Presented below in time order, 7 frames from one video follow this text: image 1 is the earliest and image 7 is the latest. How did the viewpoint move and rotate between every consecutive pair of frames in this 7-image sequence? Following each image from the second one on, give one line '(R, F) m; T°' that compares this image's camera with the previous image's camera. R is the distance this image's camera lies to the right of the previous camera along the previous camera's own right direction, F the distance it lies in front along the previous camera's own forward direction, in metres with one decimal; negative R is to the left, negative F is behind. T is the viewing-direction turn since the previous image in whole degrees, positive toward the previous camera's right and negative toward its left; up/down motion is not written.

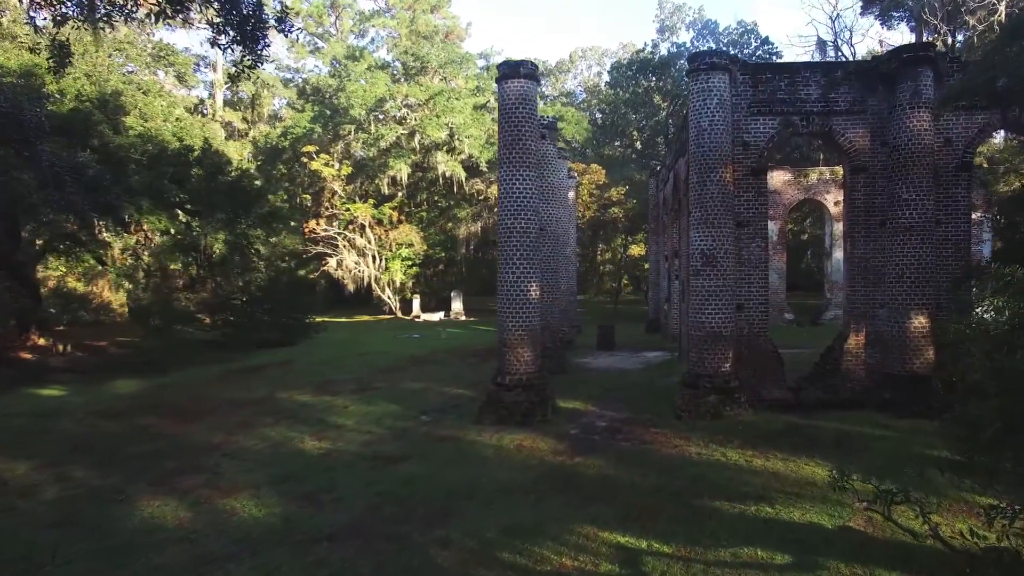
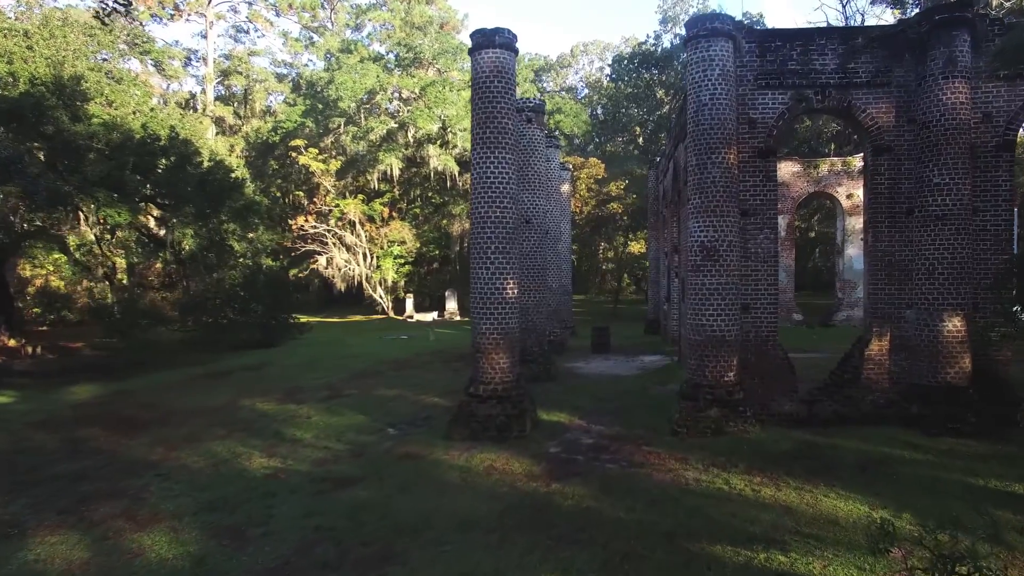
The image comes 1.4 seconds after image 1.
(+0.5, +1.3) m; 0°
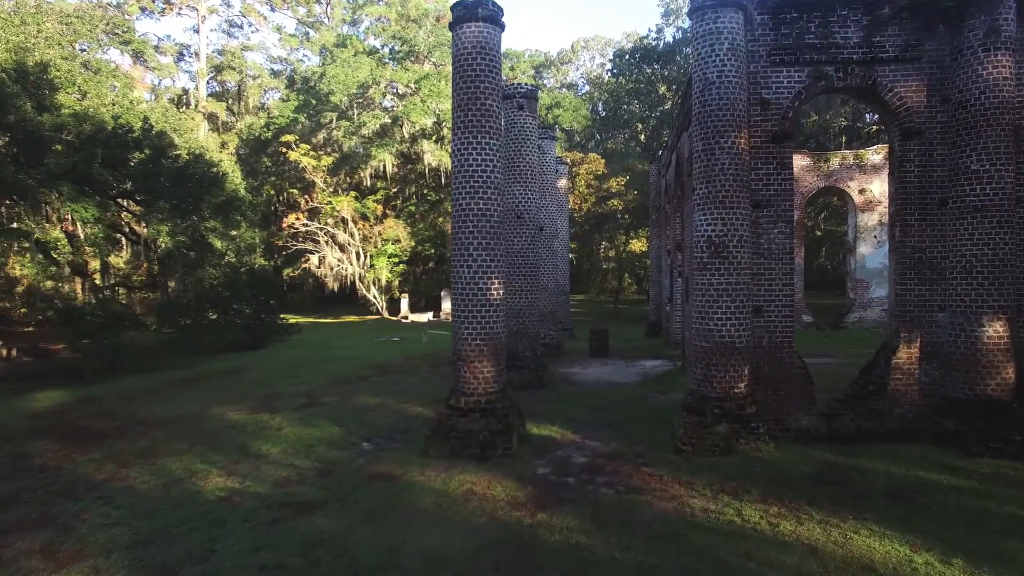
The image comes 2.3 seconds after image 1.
(+0.3, +1.0) m; 0°
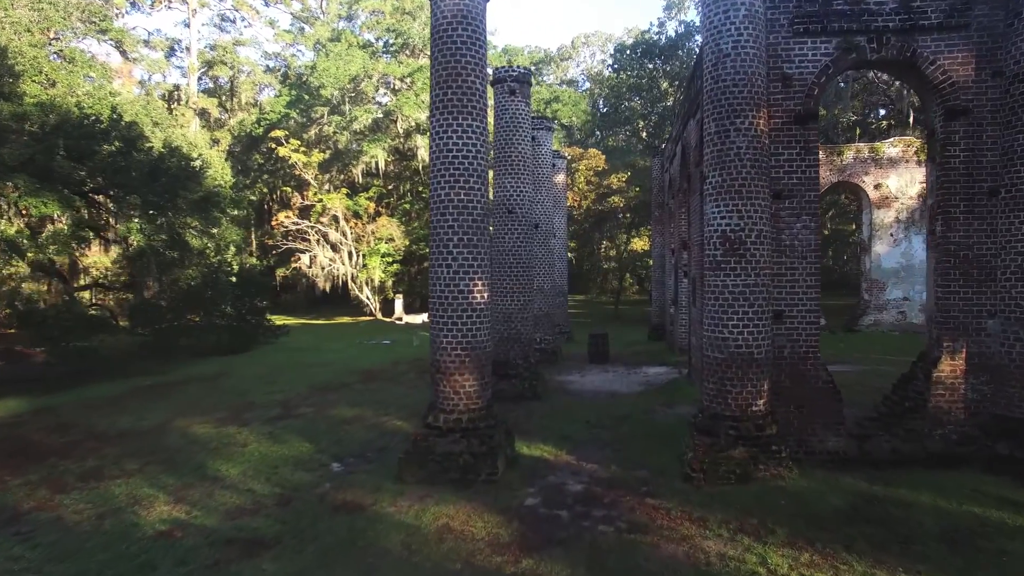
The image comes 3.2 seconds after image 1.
(+0.2, +1.0) m; 0°
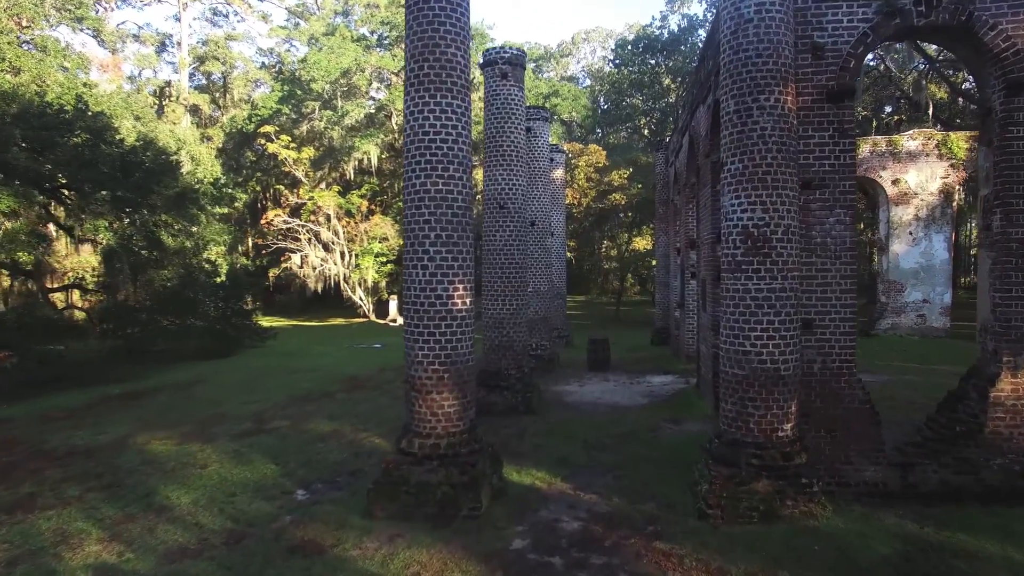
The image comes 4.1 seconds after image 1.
(+0.2, +1.0) m; 0°
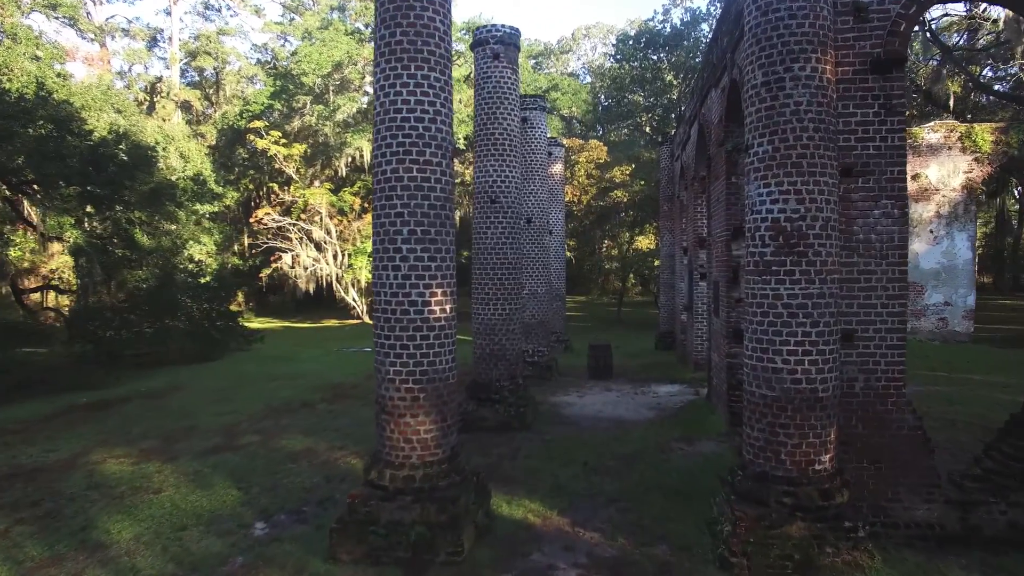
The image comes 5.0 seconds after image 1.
(+0.1, +1.0) m; 0°
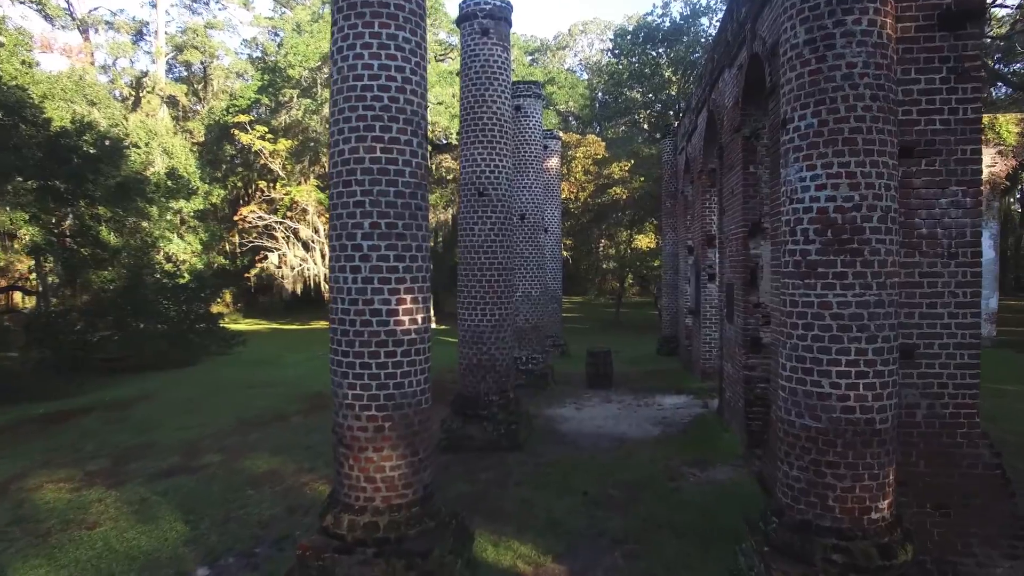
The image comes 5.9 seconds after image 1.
(+0.1, +1.0) m; 0°
